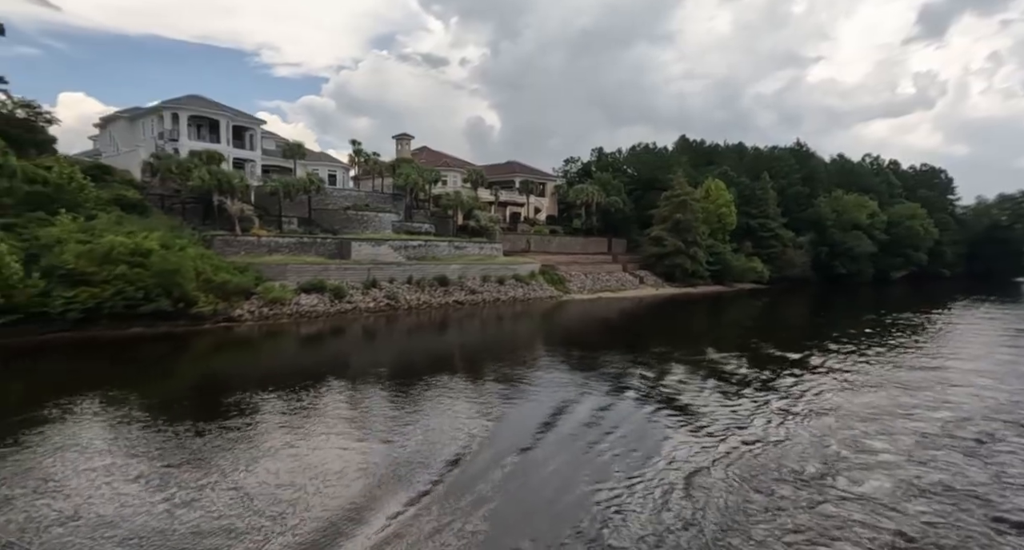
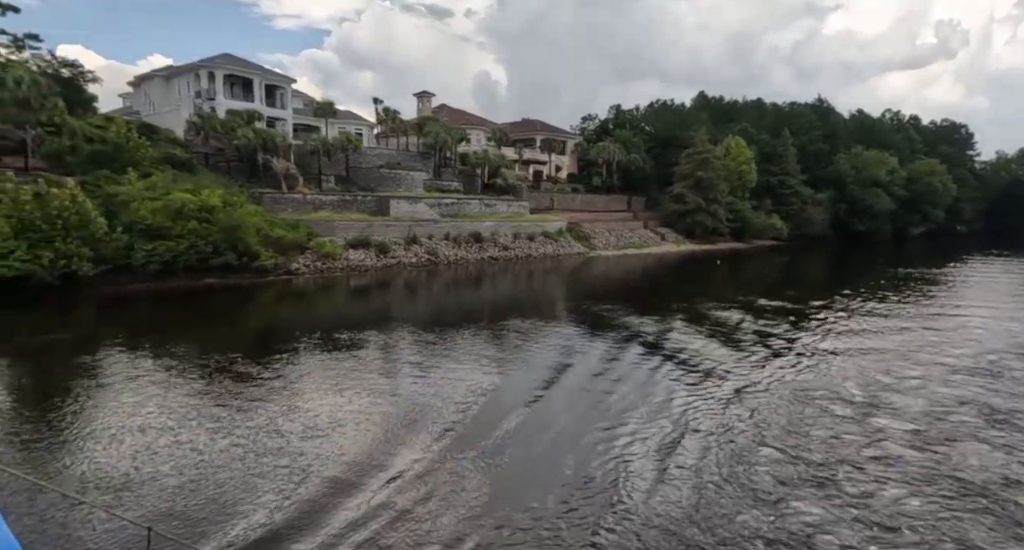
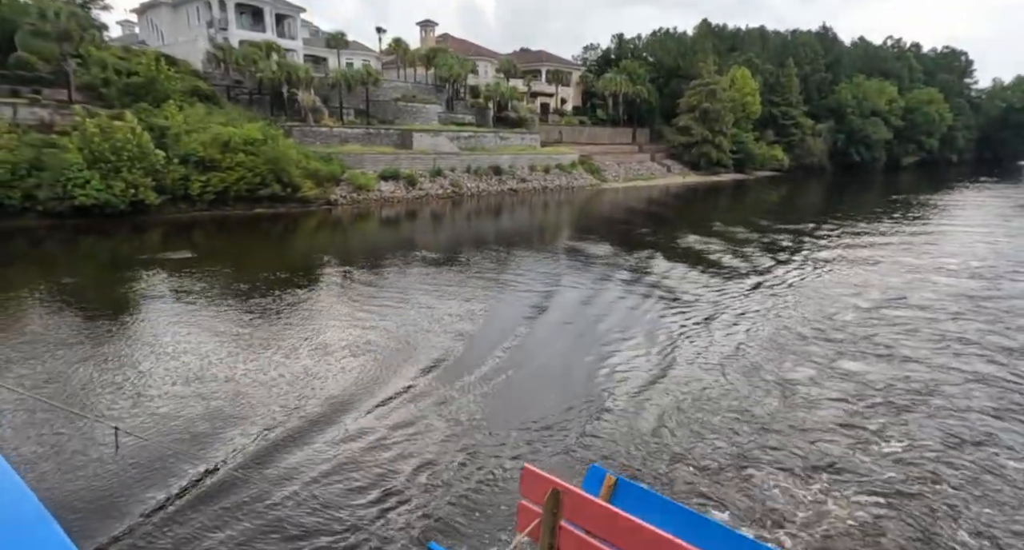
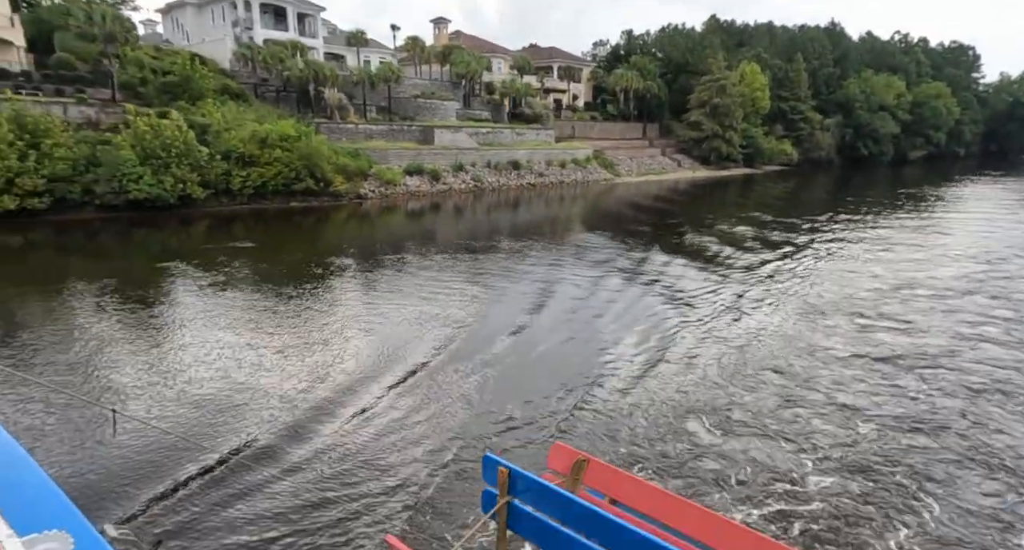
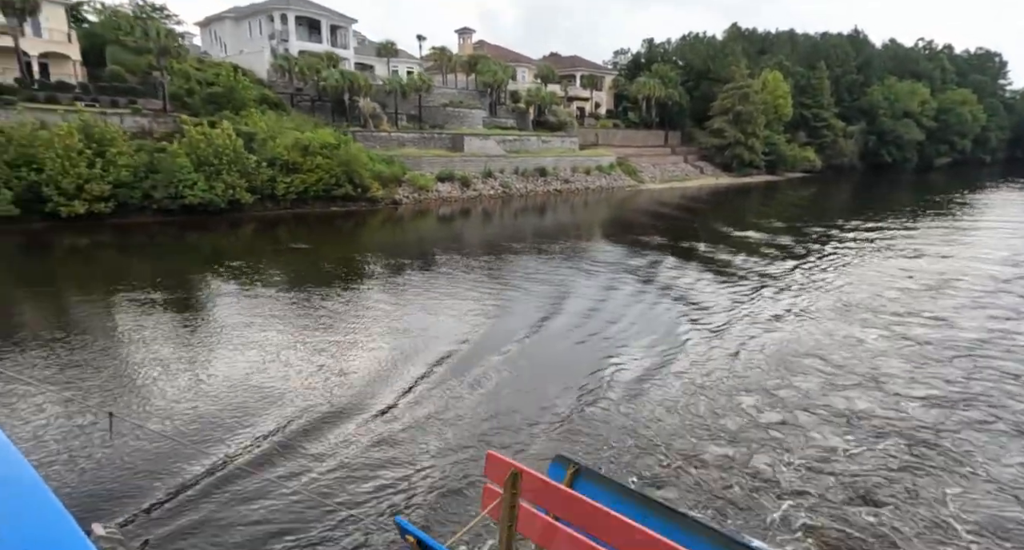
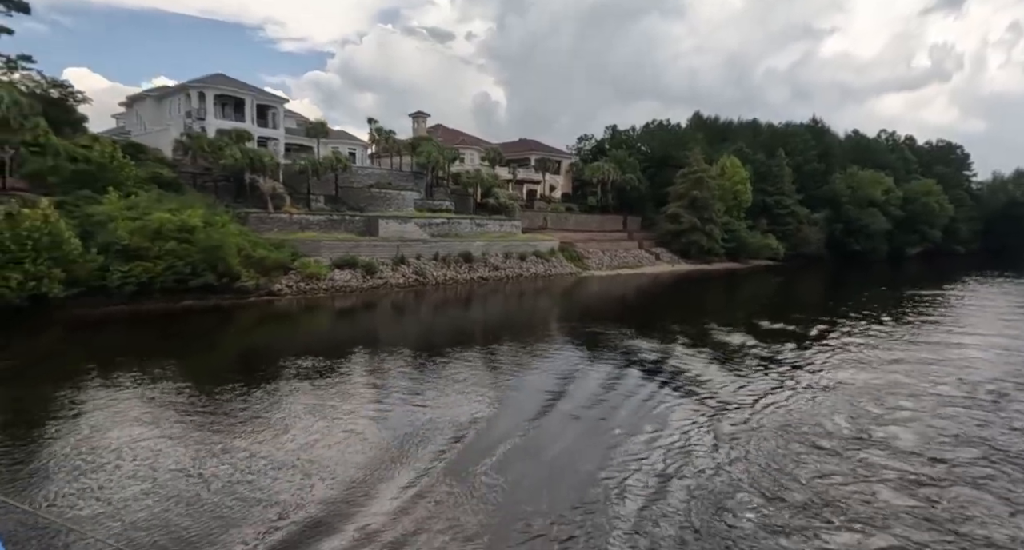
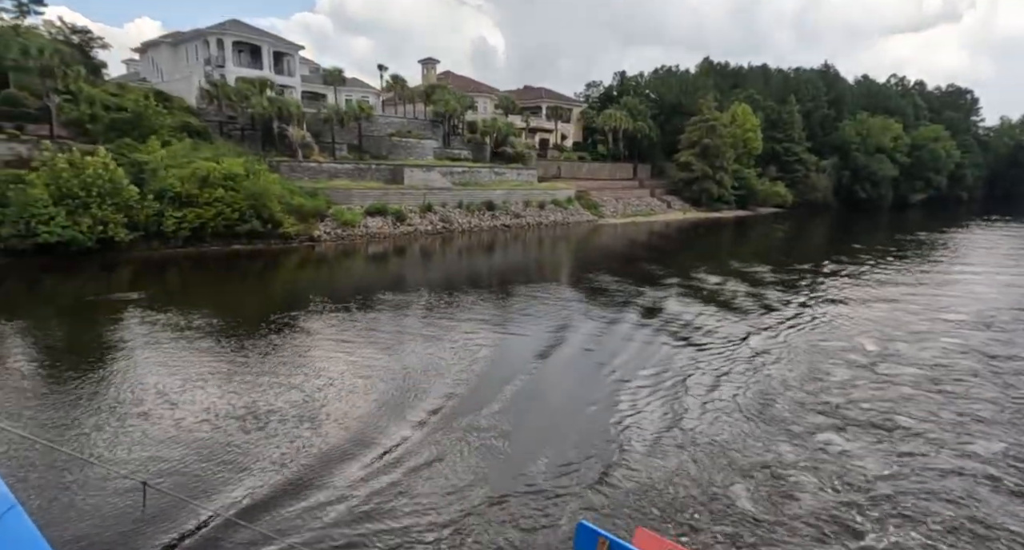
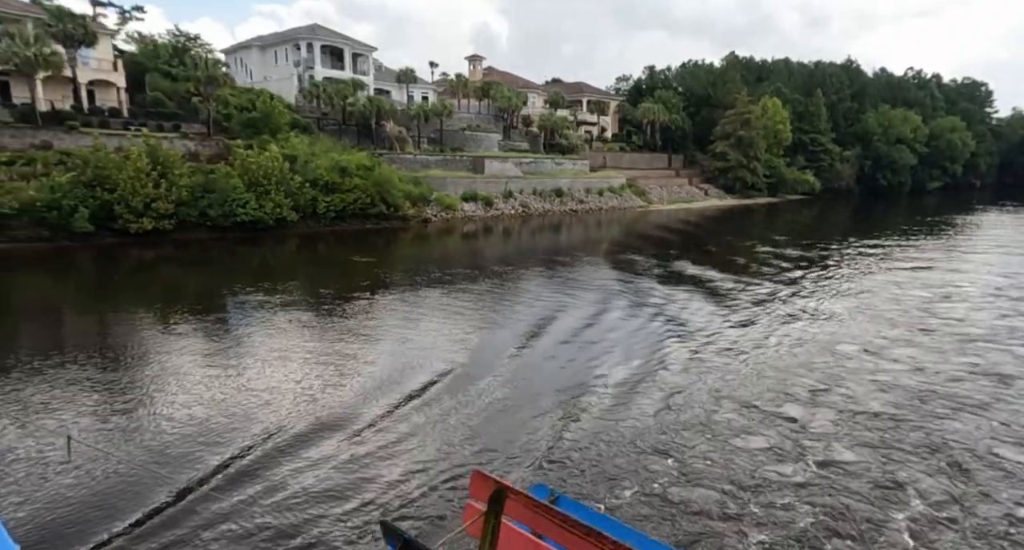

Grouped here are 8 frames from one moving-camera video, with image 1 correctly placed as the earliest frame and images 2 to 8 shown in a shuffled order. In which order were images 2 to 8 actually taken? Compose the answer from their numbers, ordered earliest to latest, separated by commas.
6, 2, 7, 3, 4, 5, 8
